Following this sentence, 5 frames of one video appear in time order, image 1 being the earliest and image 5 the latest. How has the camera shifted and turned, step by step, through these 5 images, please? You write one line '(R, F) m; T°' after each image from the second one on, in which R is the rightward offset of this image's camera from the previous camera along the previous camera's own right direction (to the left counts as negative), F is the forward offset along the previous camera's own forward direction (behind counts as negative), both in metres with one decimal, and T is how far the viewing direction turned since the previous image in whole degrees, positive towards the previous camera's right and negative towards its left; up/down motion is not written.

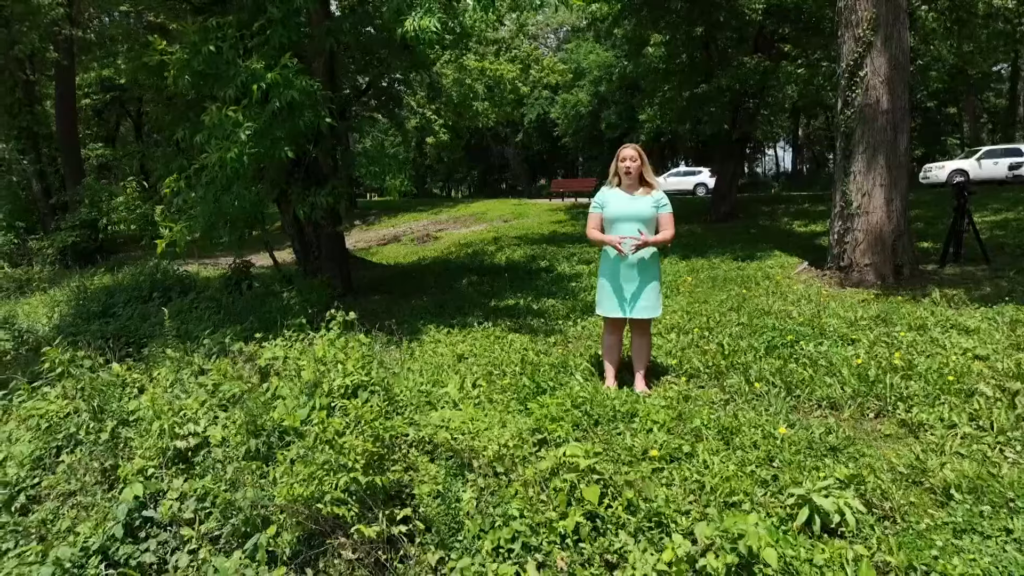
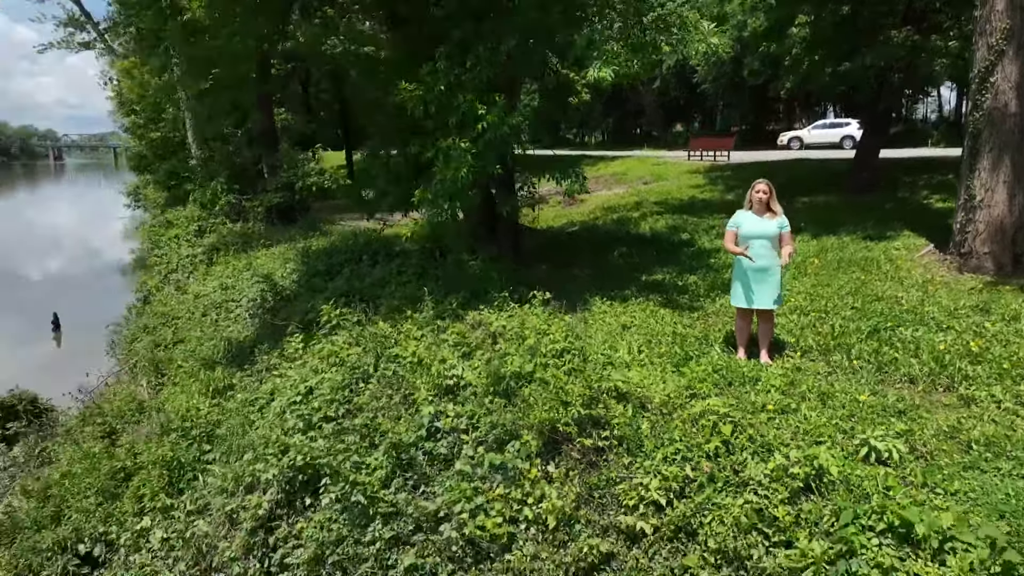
(-0.2, -1.4) m; -10°
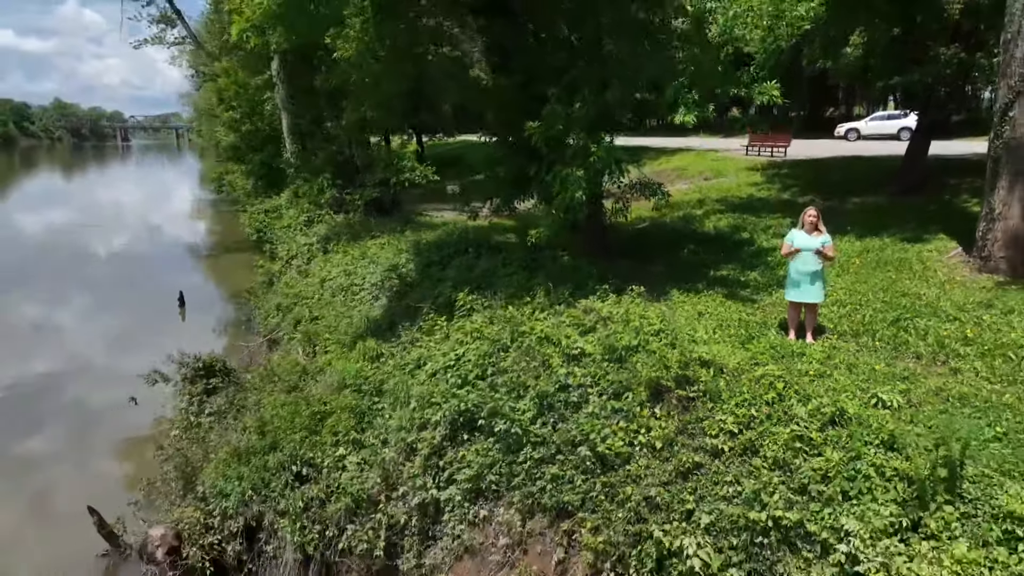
(-0.5, -1.7) m; -4°
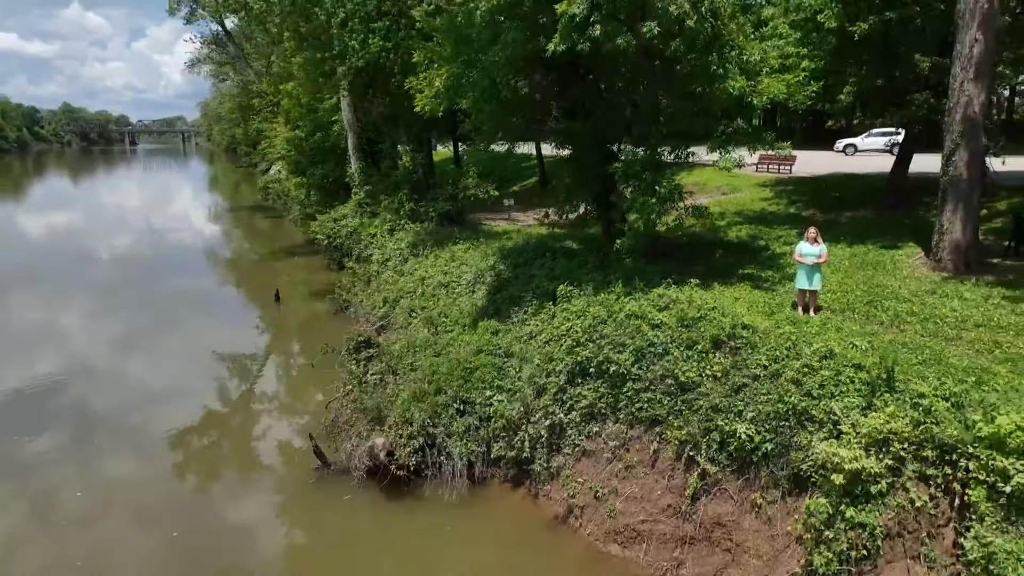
(-1.4, -3.2) m; 0°
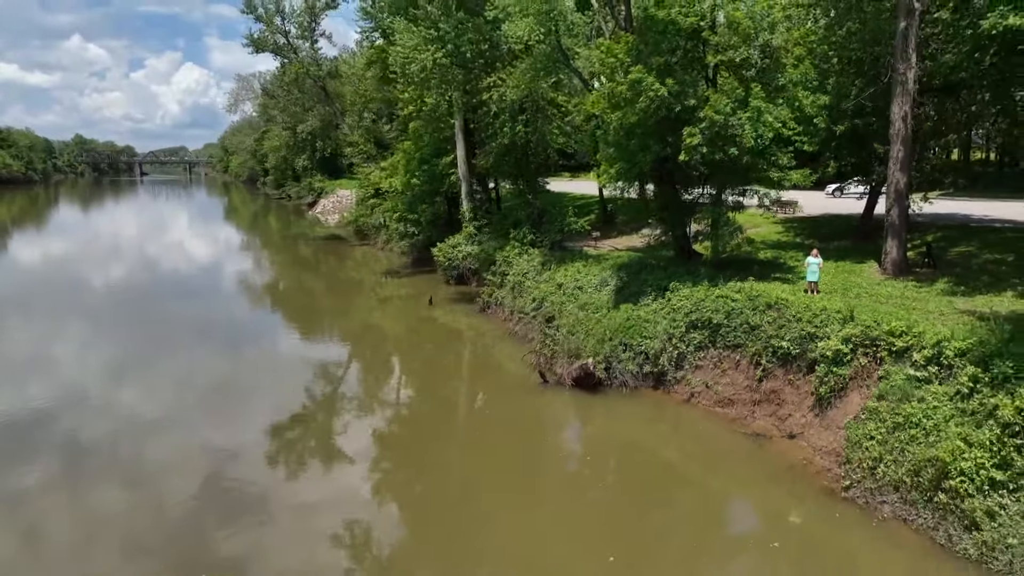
(-3.9, -8.7) m; 0°
